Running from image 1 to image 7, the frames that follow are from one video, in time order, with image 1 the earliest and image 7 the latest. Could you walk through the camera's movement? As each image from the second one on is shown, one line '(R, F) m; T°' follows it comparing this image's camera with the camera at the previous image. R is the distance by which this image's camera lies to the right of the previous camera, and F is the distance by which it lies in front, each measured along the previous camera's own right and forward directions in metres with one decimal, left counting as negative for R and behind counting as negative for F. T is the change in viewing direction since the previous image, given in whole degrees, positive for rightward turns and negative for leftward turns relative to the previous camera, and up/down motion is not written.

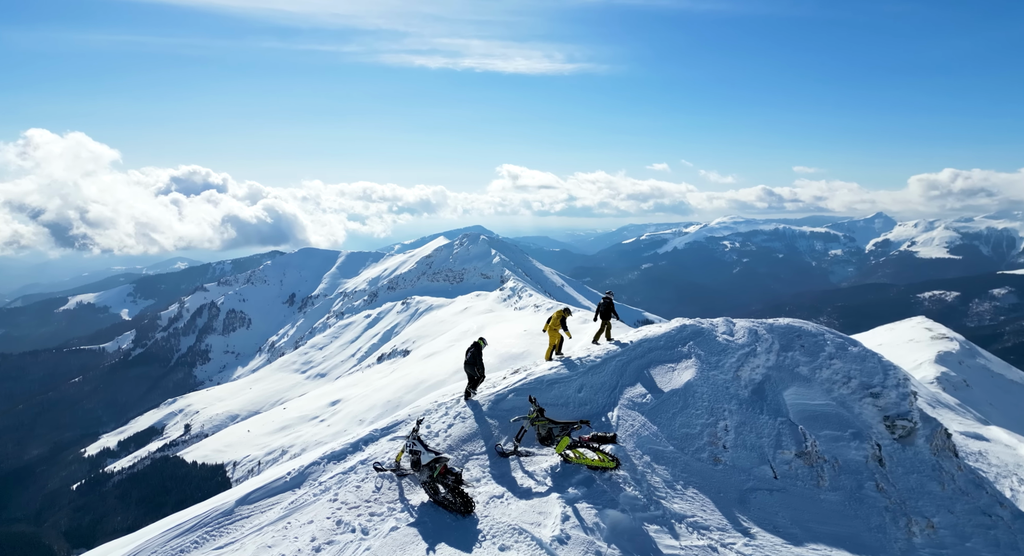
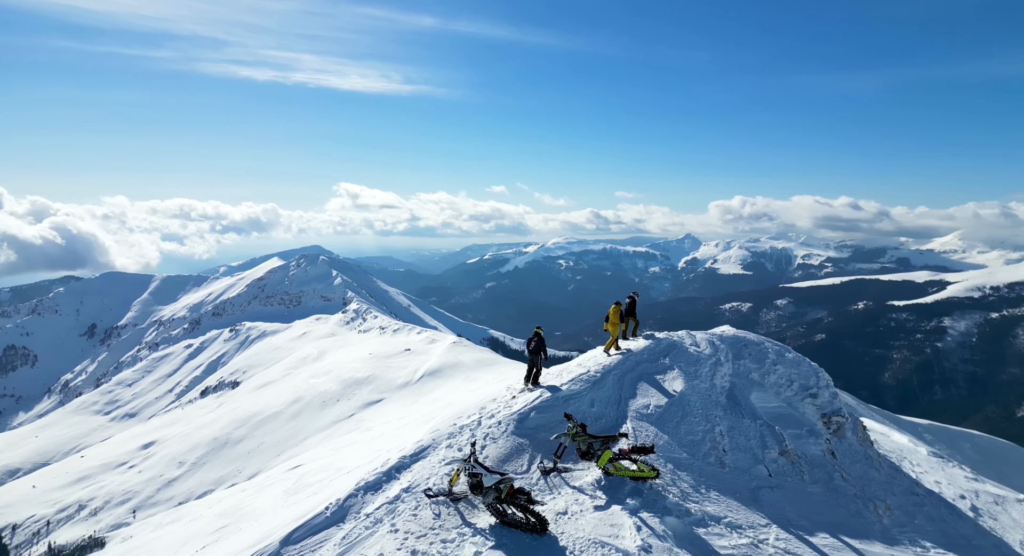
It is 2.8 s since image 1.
(-5.7, 0.0) m; +9°
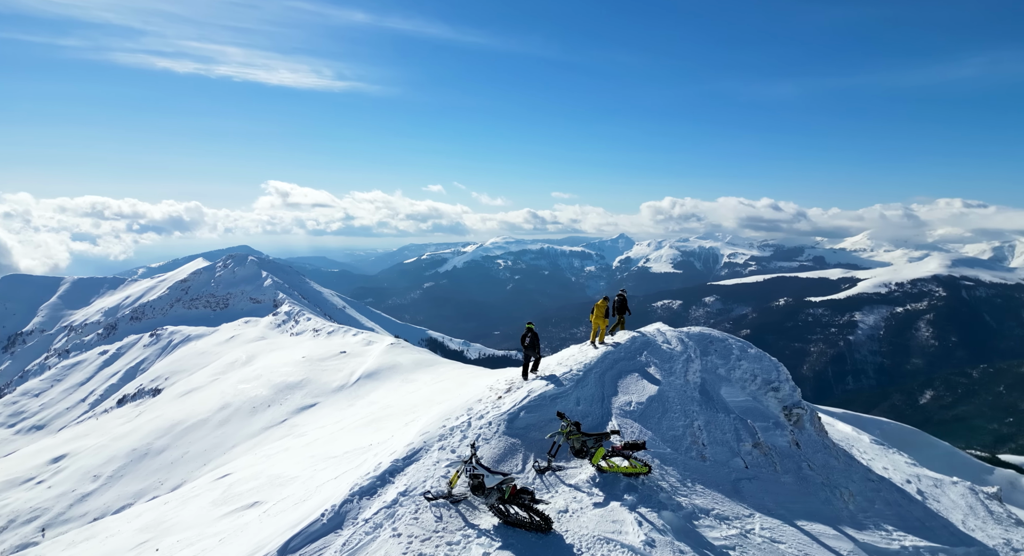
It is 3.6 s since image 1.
(-1.7, 0.0) m; +4°
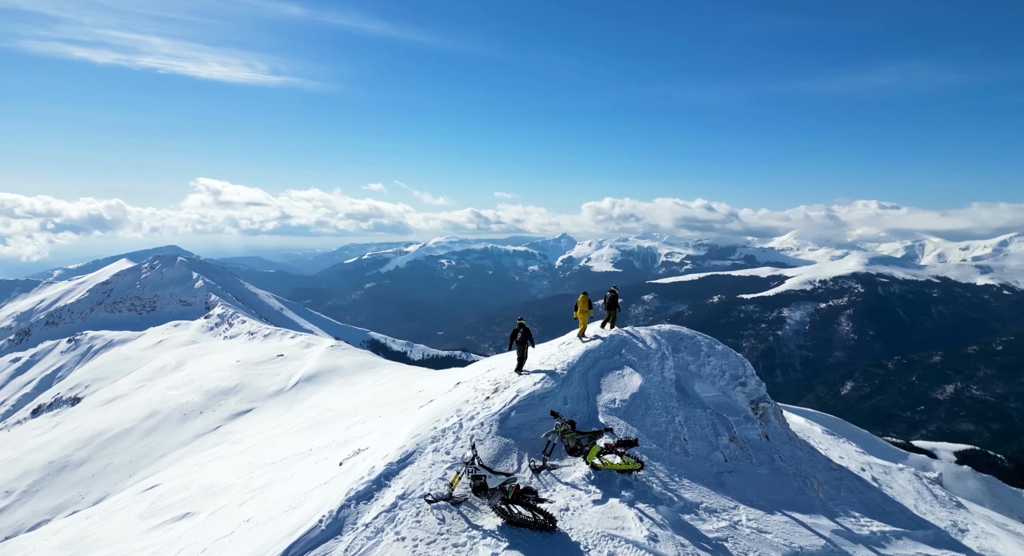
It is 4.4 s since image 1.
(-1.6, 0.0) m; +4°
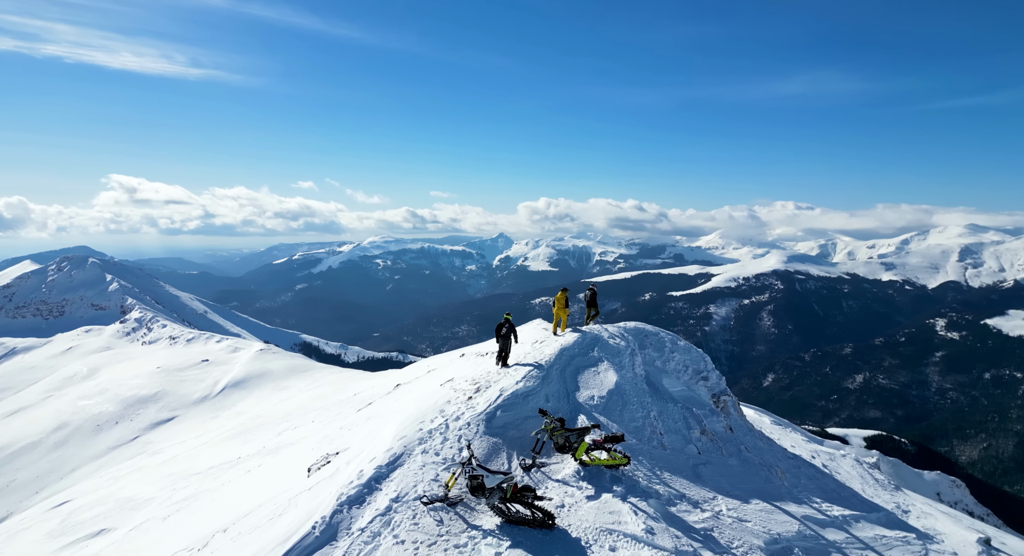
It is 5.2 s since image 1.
(-1.6, -0.1) m; +5°
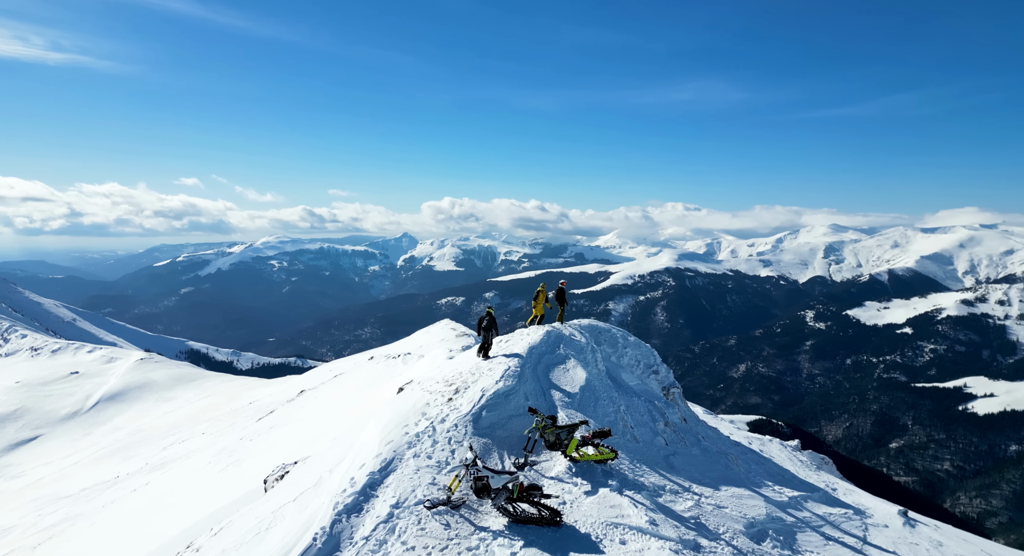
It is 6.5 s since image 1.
(-2.7, 0.0) m; +7°
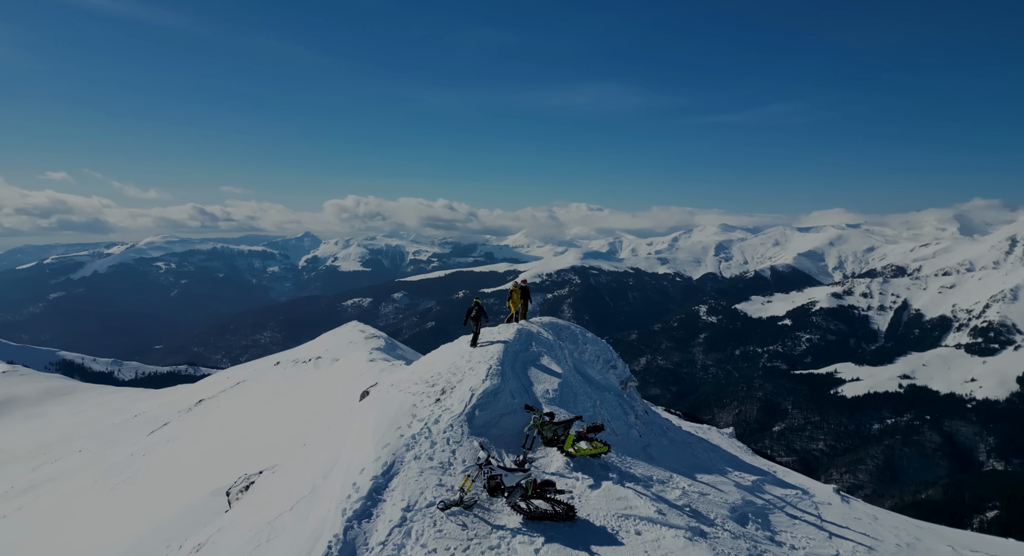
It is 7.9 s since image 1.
(-3.0, -0.1) m; +7°
